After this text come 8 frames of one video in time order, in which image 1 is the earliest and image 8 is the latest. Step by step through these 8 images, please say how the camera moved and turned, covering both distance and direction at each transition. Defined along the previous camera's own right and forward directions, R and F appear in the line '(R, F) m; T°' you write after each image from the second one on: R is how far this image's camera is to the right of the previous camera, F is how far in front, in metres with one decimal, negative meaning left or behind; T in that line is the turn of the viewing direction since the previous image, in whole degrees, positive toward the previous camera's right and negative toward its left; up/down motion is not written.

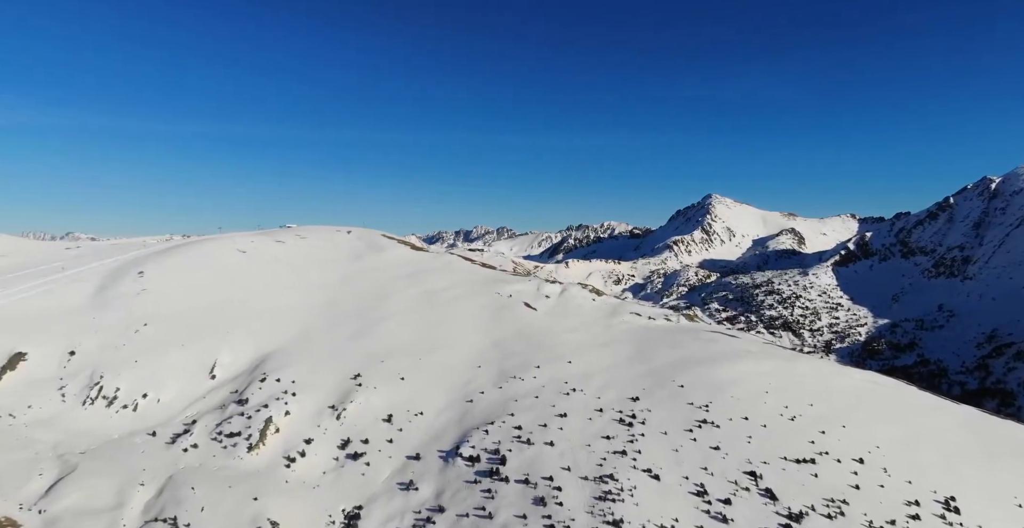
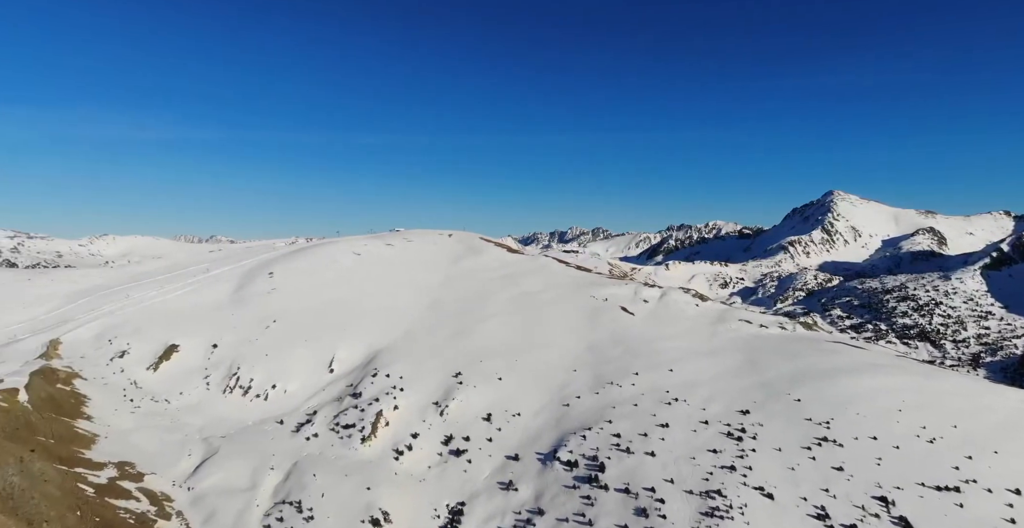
(-0.8, -1.2) m; -9°
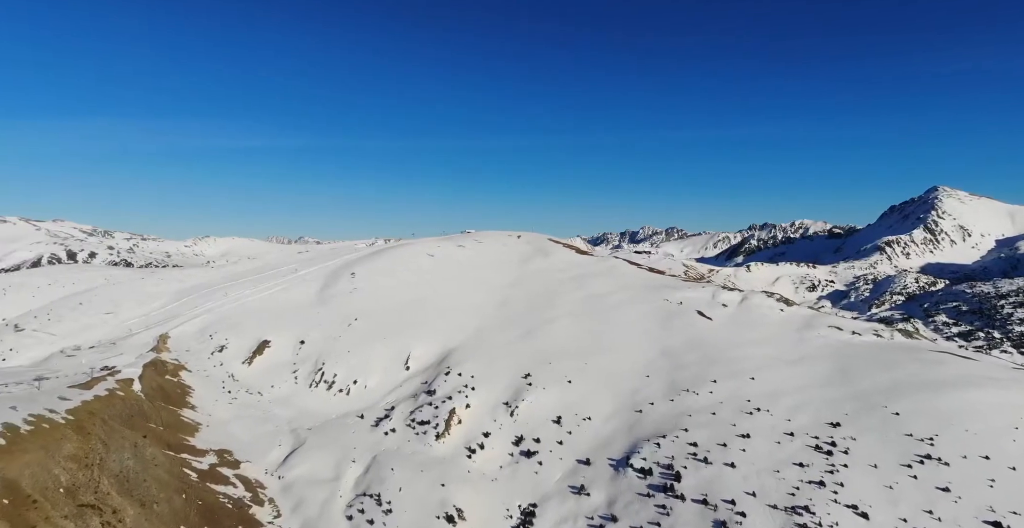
(-0.7, -0.9) m; -6°
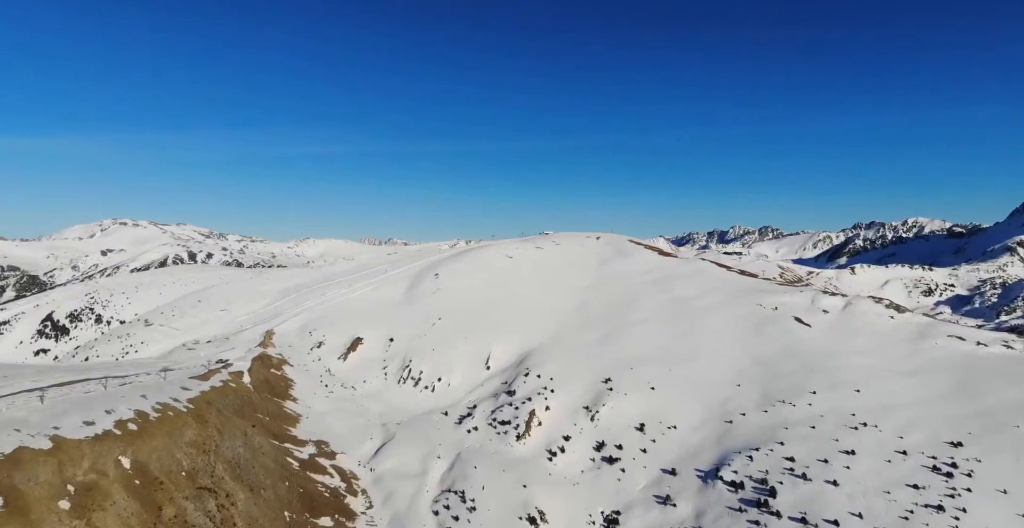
(-1.0, -0.7) m; -7°
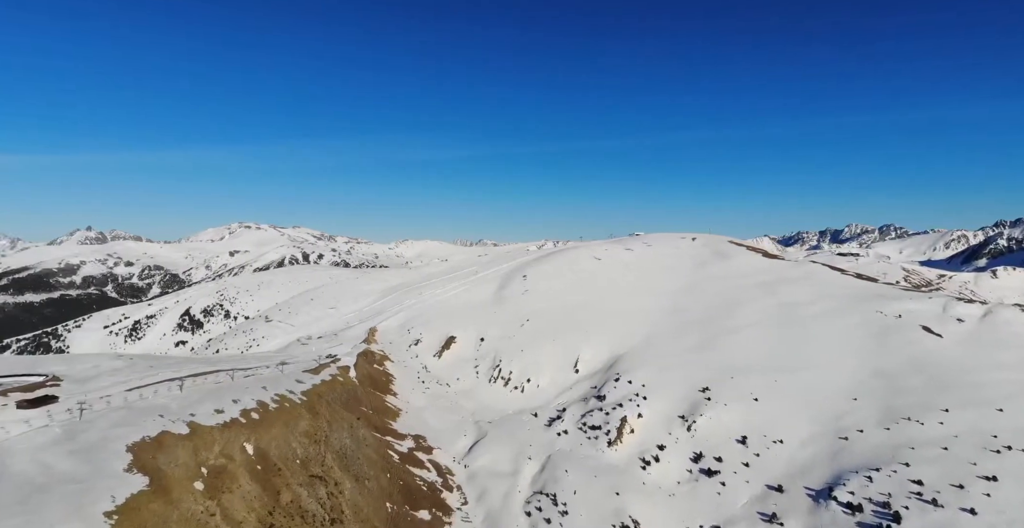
(-1.3, -0.6) m; -7°
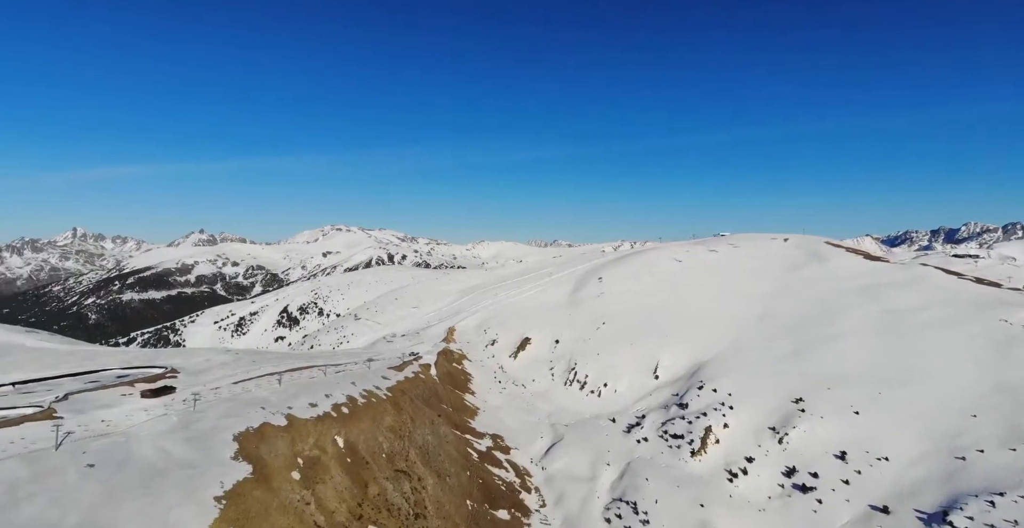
(-1.0, -0.3) m; -6°
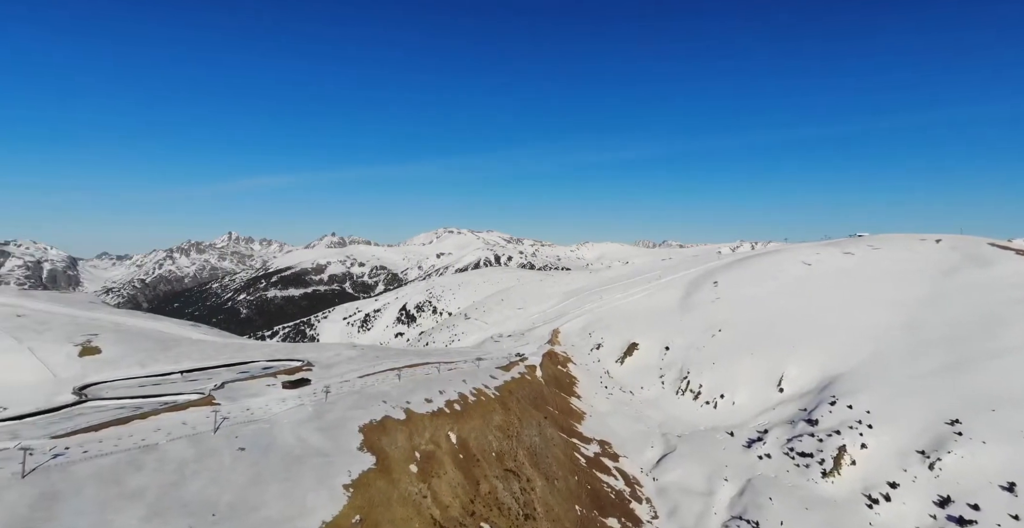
(-1.1, -0.3) m; -8°
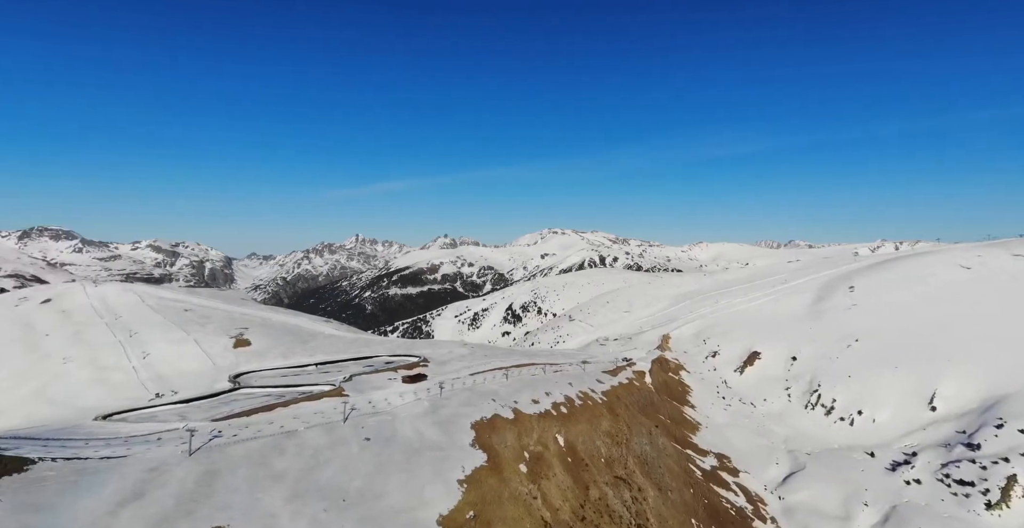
(-1.1, +0.8) m; -9°
